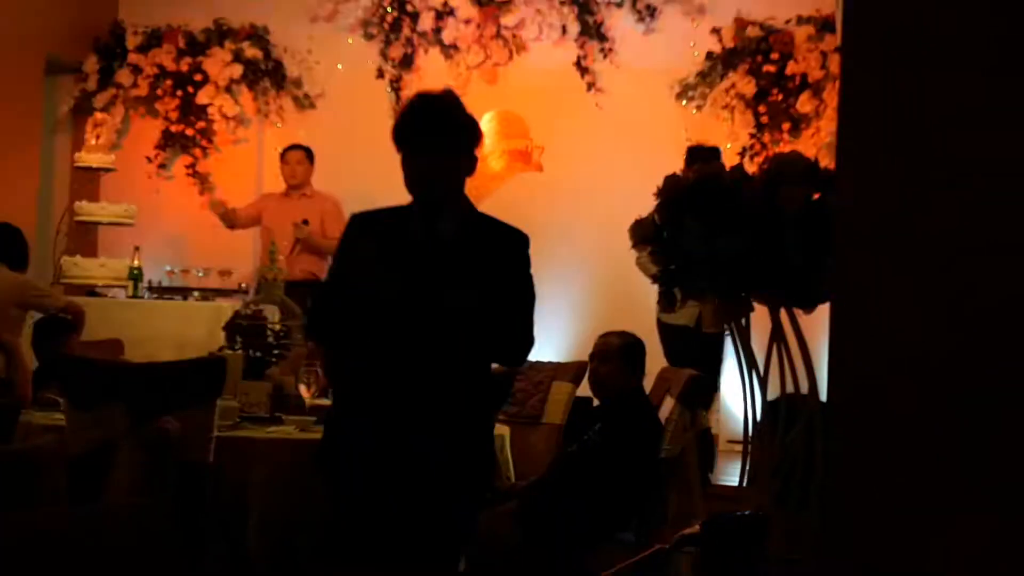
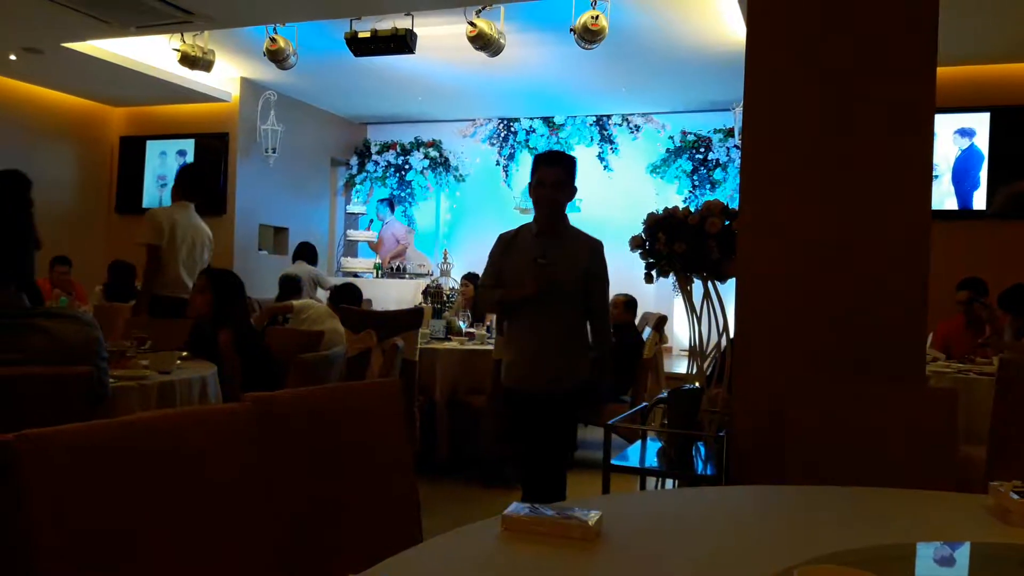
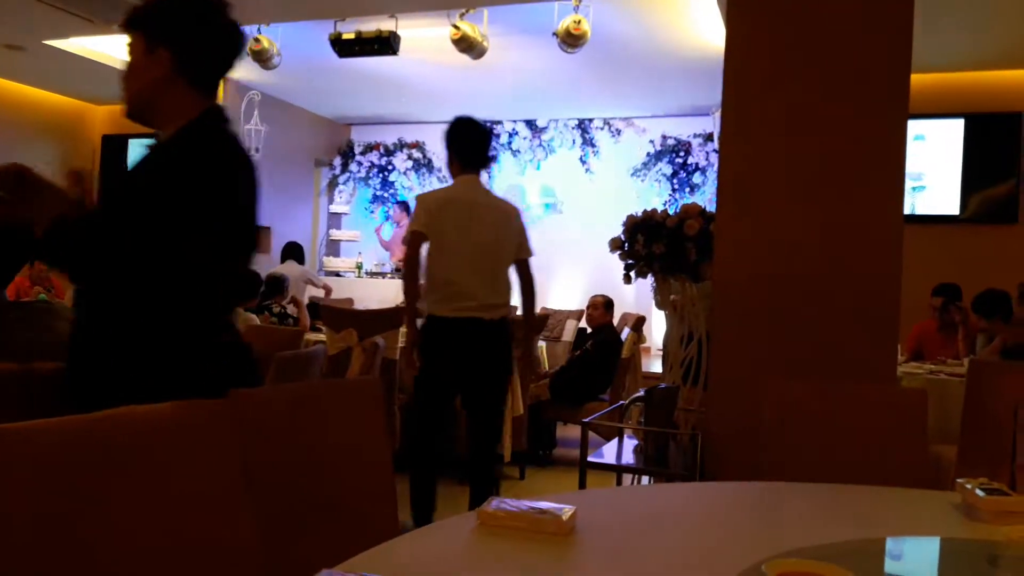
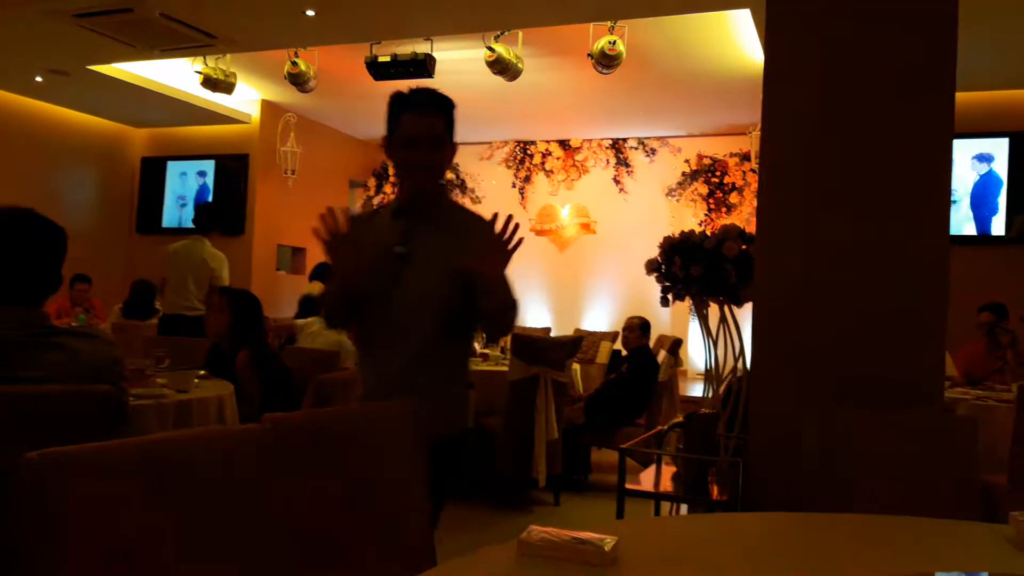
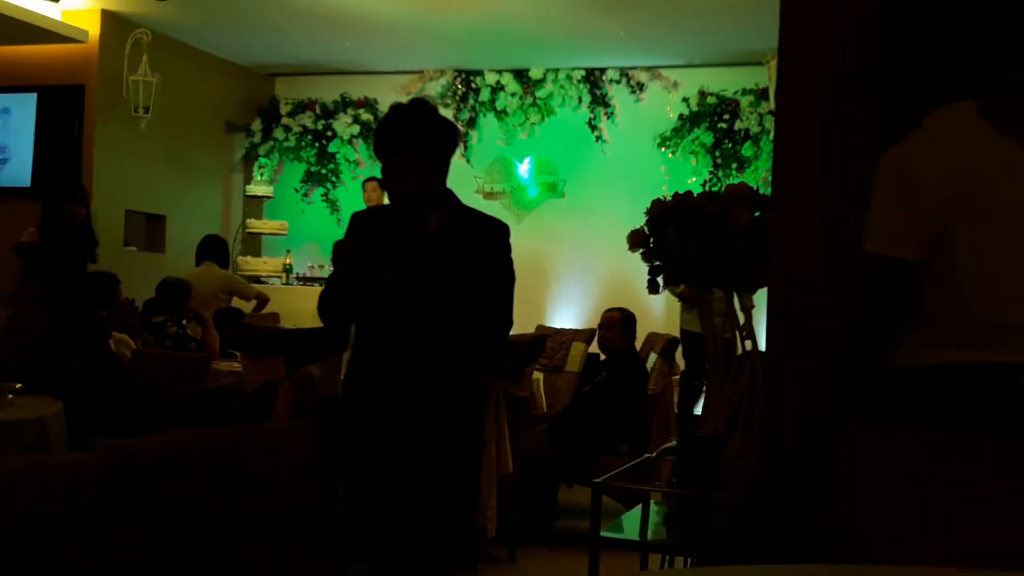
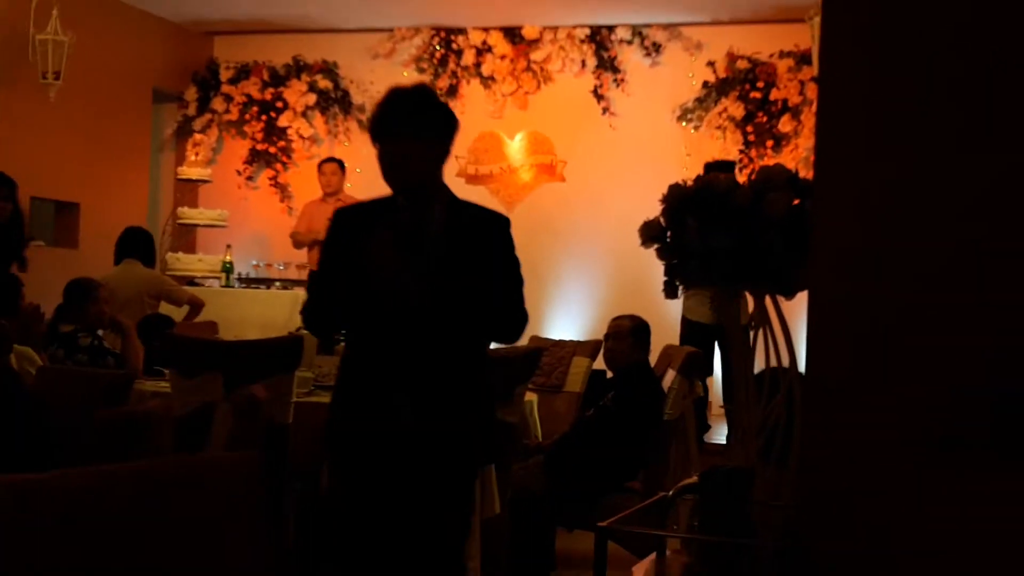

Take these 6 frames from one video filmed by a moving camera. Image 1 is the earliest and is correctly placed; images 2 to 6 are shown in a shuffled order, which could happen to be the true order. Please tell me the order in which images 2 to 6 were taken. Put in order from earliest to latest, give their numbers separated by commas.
6, 5, 3, 2, 4
